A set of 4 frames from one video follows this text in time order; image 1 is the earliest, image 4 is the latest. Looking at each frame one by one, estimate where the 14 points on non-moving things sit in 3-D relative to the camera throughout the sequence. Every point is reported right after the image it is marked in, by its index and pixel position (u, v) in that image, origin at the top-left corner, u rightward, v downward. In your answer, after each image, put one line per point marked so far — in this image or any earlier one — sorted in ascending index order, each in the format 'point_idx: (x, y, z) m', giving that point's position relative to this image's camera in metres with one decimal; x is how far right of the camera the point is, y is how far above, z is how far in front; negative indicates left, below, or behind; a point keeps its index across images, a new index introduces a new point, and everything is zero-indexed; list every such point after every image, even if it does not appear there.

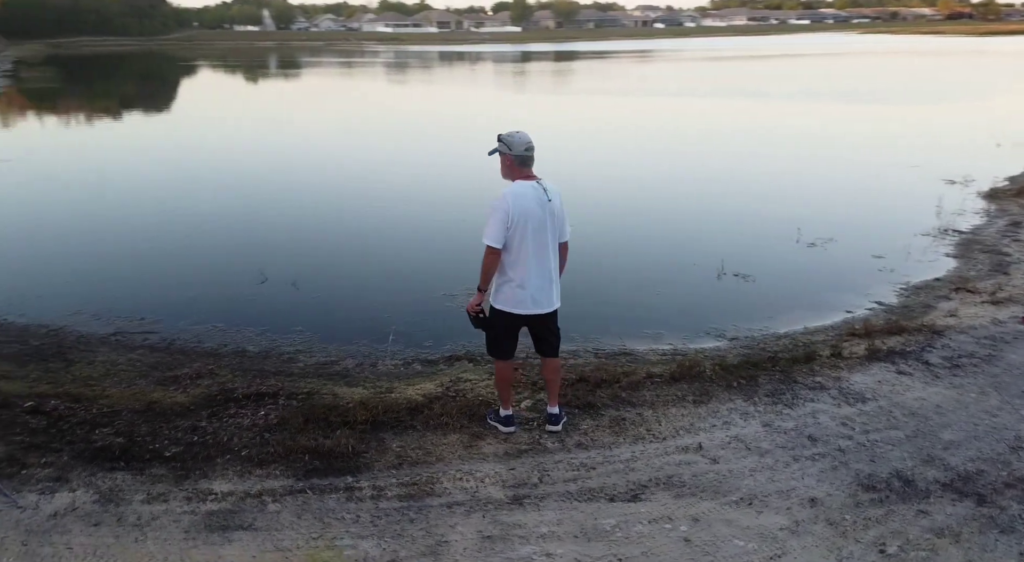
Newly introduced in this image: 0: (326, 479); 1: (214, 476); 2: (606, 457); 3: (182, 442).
0: (-0.9, -1.0, +2.9) m
1: (-1.5, -1.0, +3.2) m
2: (+0.5, -0.8, +2.7) m
3: (-1.9, -0.9, +3.7) m
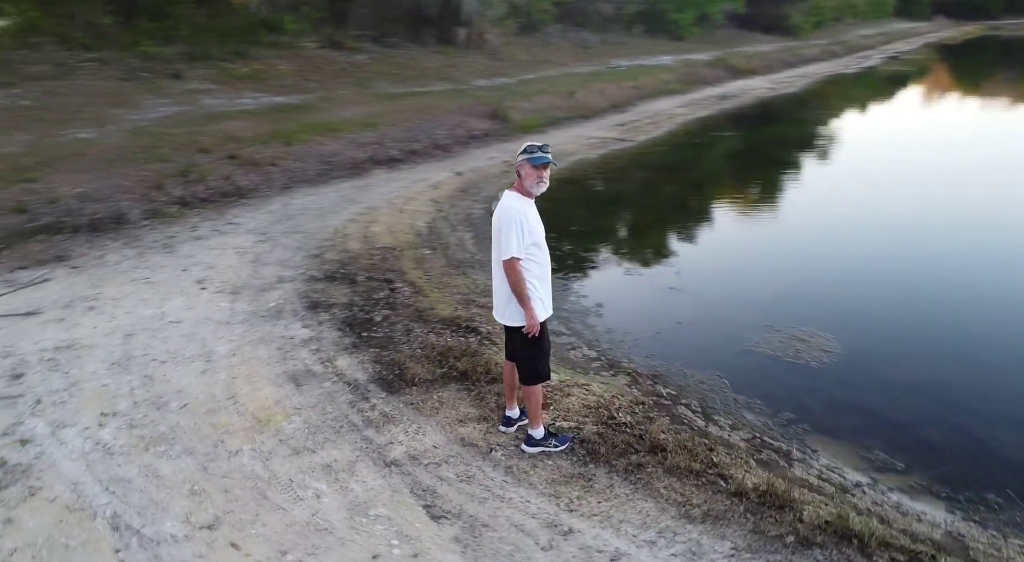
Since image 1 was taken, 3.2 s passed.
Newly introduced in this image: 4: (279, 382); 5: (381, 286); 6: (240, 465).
0: (-0.8, -0.6, +3.4) m
1: (-1.1, -0.5, +4.1) m
2: (0.0, -0.8, +2.3) m
3: (-0.9, -0.4, +4.7) m
4: (-1.3, -0.6, +3.5) m
5: (-1.5, -0.1, +6.7) m
6: (-1.2, -0.8, +2.6) m
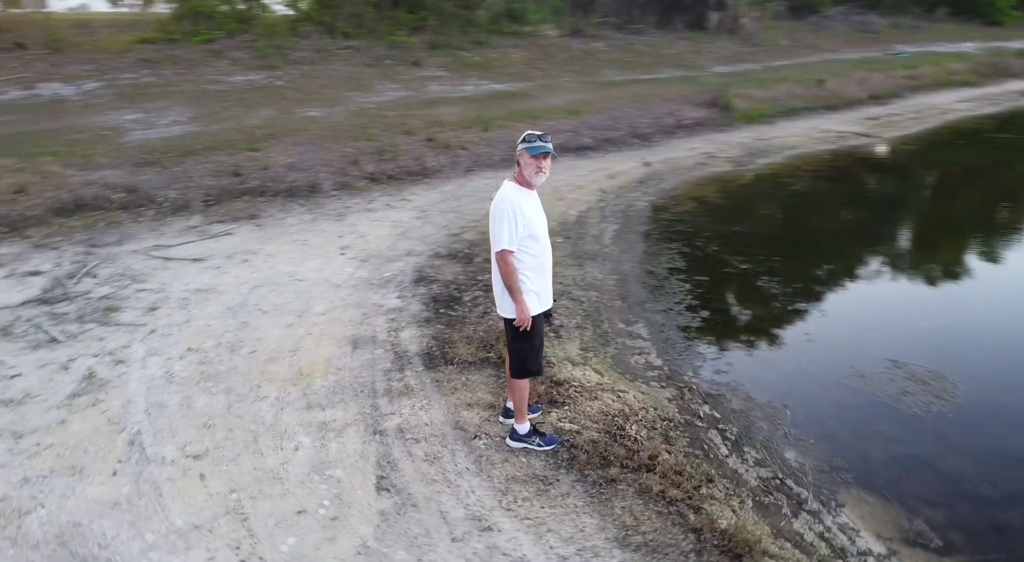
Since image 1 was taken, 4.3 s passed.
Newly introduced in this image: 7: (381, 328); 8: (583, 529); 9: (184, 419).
0: (-0.6, -0.5, +3.7) m
1: (-0.7, -0.3, +4.3) m
2: (-0.2, -0.7, +2.3) m
3: (-0.3, -0.2, +4.9) m
4: (-1.1, -0.4, +3.9) m
5: (-0.3, +0.2, +6.9) m
6: (-1.3, -0.6, +2.9) m
7: (-0.9, -0.3, +4.3) m
8: (+0.2, -0.8, +2.0) m
9: (-1.7, -0.7, +2.9) m
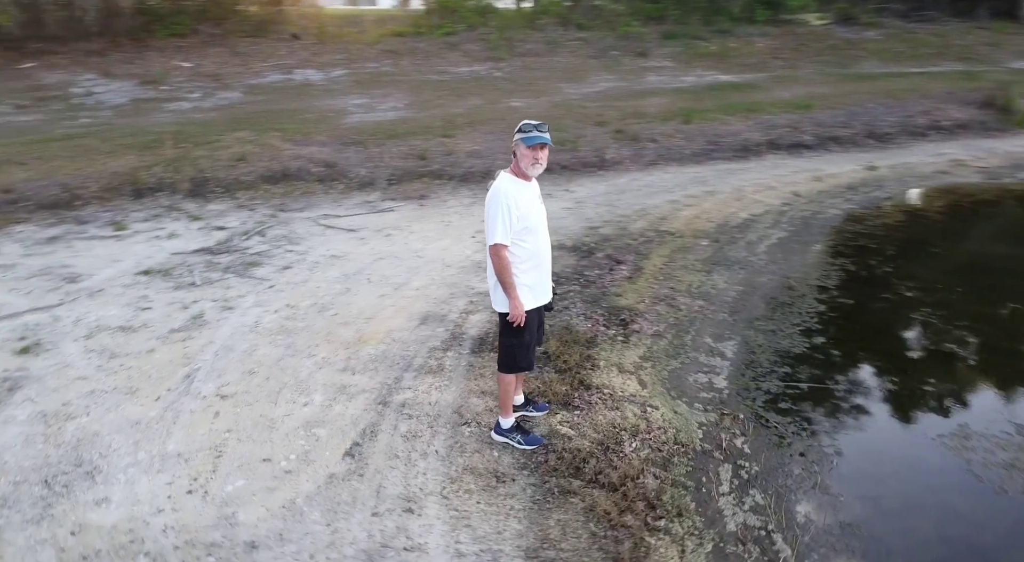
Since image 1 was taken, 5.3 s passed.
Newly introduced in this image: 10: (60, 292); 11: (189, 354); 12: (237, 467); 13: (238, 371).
0: (-0.3, -0.4, +3.8) m
1: (-0.2, -0.2, +4.4) m
2: (-0.3, -0.7, +2.4) m
3: (+0.4, -0.2, +4.9) m
4: (-0.7, -0.3, +4.1) m
5: (+1.0, +0.2, +6.7) m
6: (-1.2, -0.5, +3.3) m
7: (-0.4, -0.2, +4.5) m
8: (0.0, -0.8, +2.0) m
9: (-1.6, -0.5, +3.4) m
10: (-3.8, -0.1, +5.3) m
11: (-1.9, -0.4, +3.6) m
12: (-1.0, -0.7, +2.2) m
13: (-1.5, -0.5, +3.3) m
